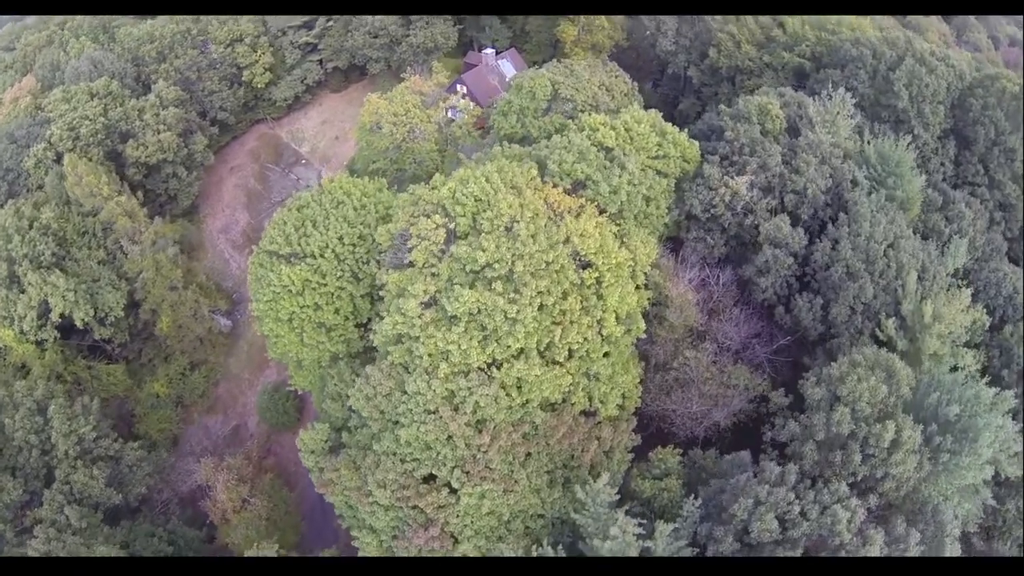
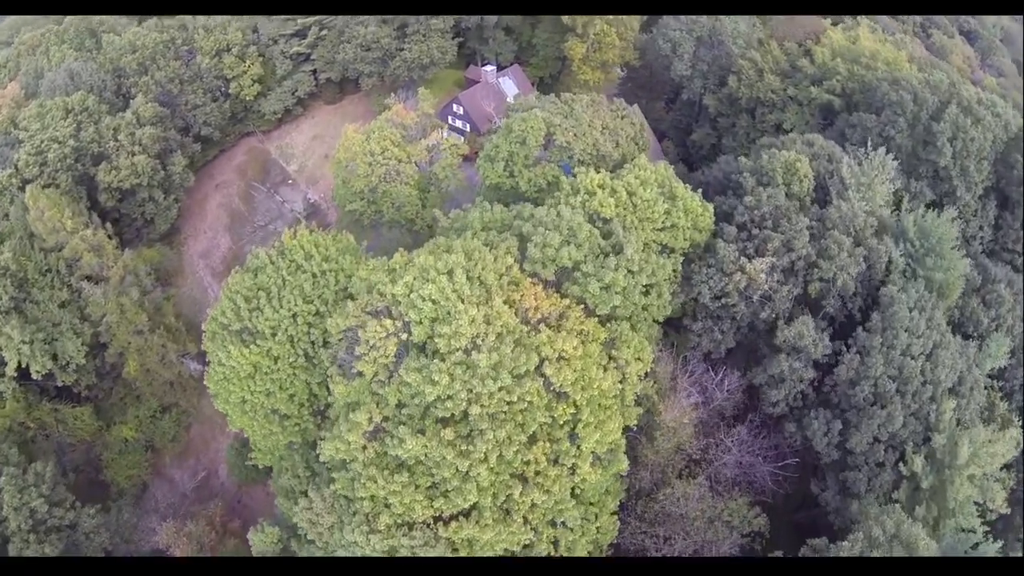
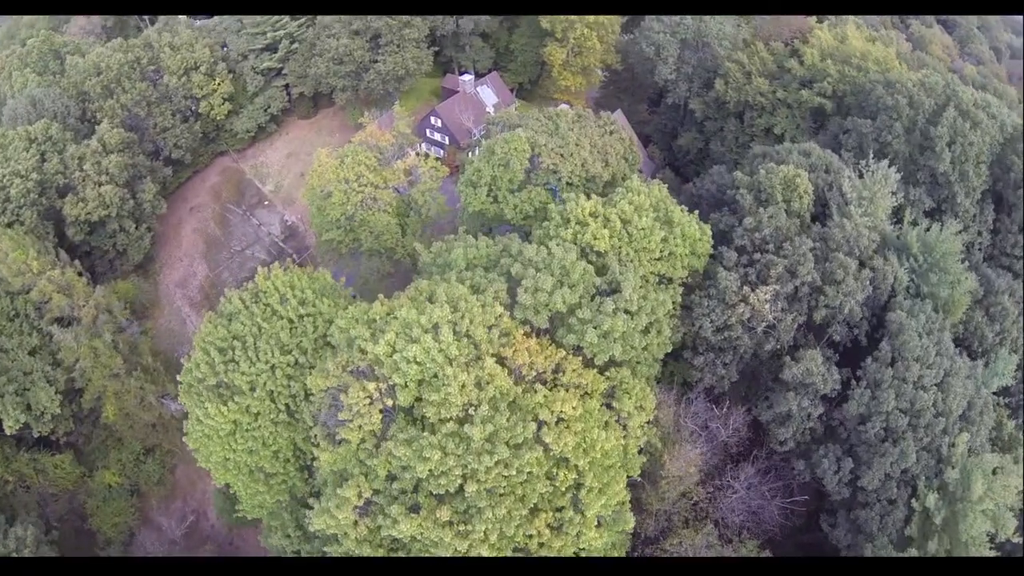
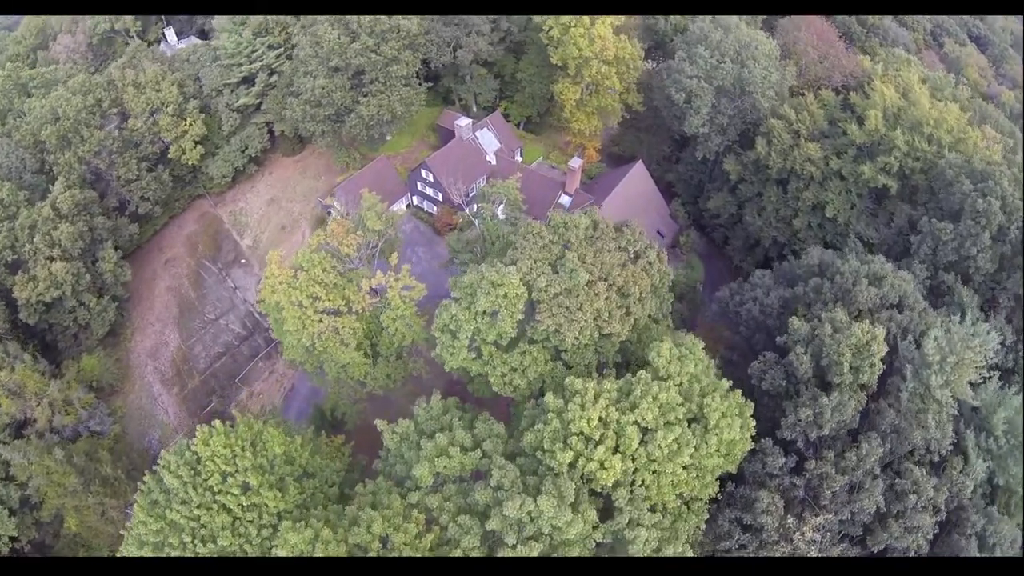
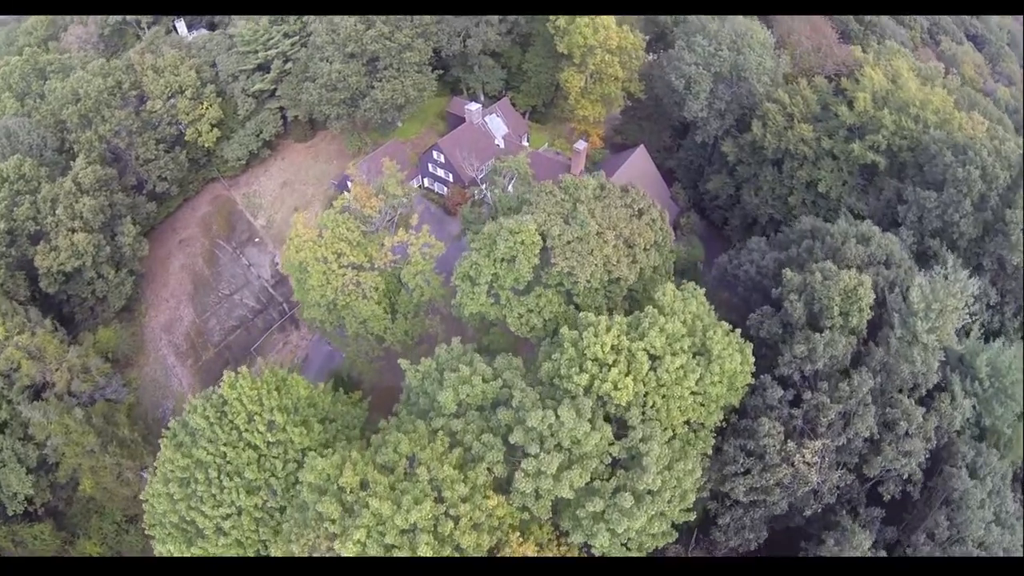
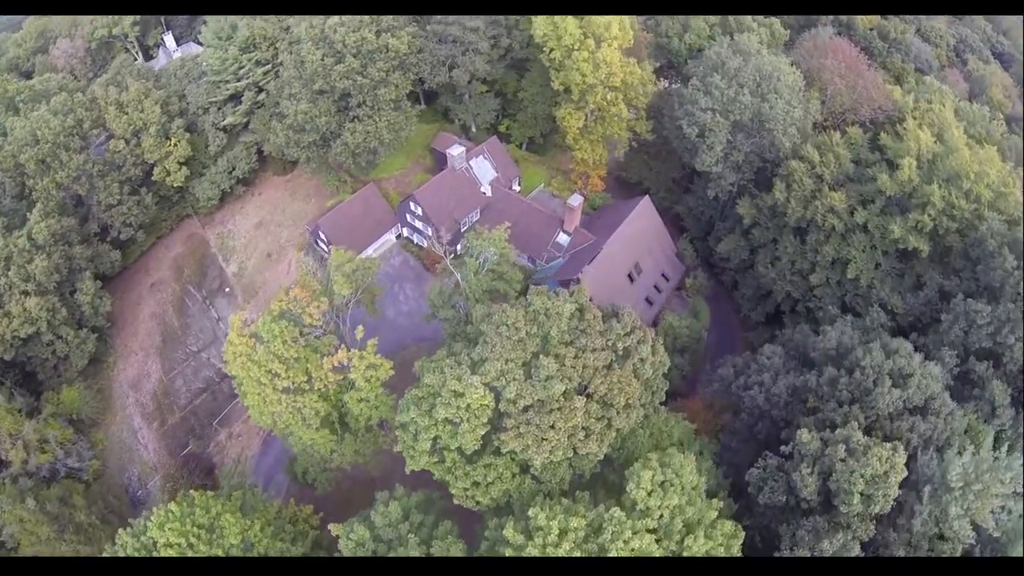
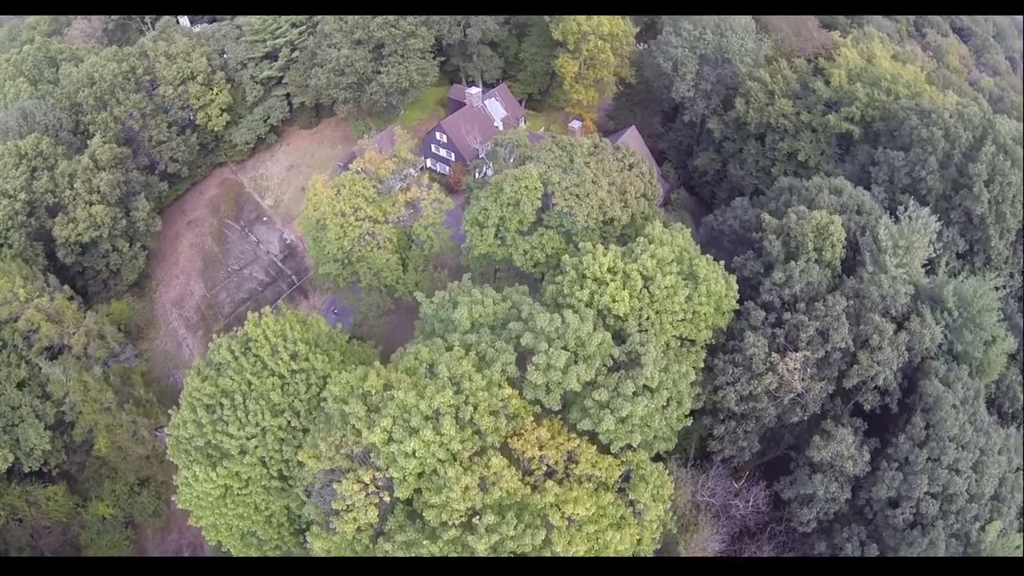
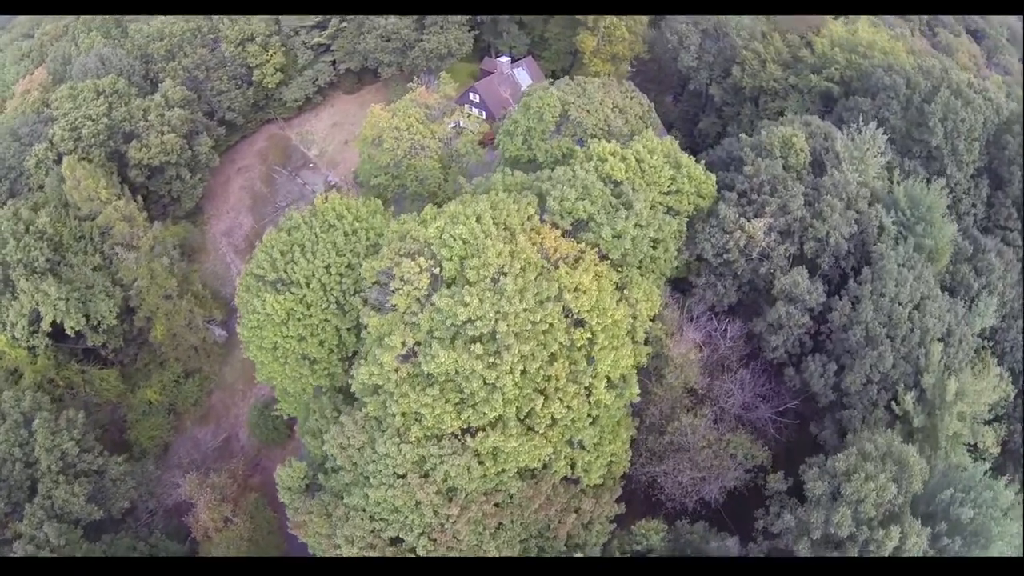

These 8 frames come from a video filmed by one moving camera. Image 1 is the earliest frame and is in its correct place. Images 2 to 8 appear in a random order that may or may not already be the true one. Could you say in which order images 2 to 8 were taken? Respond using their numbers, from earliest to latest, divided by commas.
8, 2, 3, 7, 5, 4, 6
